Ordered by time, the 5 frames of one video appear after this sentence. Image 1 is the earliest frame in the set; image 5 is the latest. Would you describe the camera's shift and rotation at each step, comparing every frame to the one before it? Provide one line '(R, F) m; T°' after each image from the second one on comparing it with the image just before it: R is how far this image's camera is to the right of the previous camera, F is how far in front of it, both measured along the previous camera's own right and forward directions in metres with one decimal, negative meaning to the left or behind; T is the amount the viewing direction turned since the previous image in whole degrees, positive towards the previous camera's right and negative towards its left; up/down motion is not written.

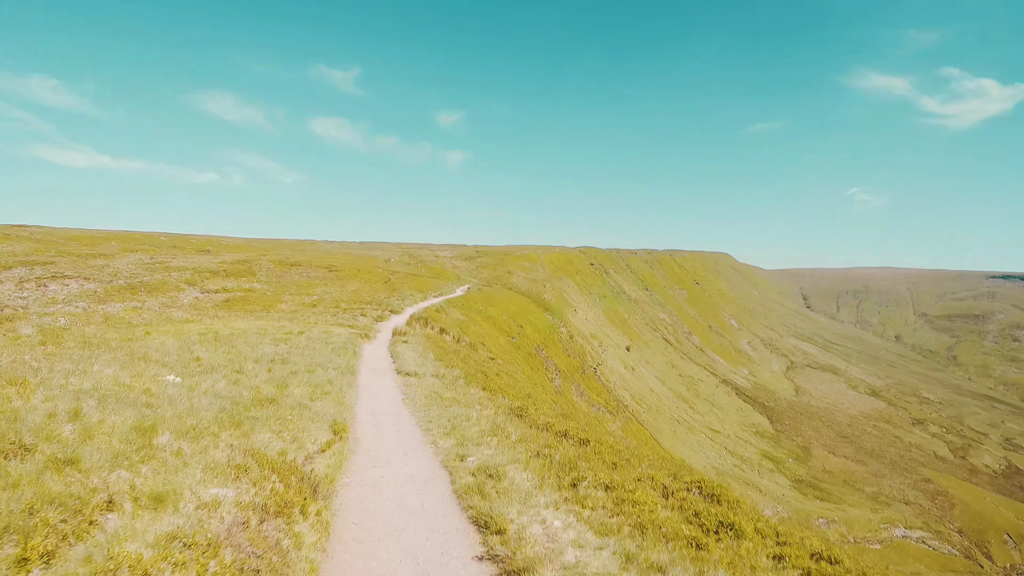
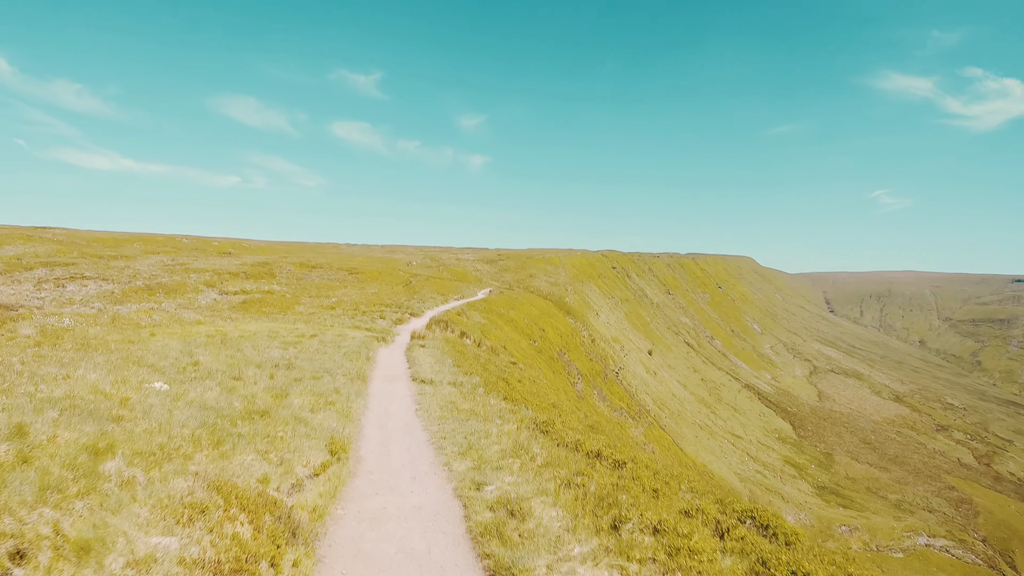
(-0.1, +2.2) m; -3°
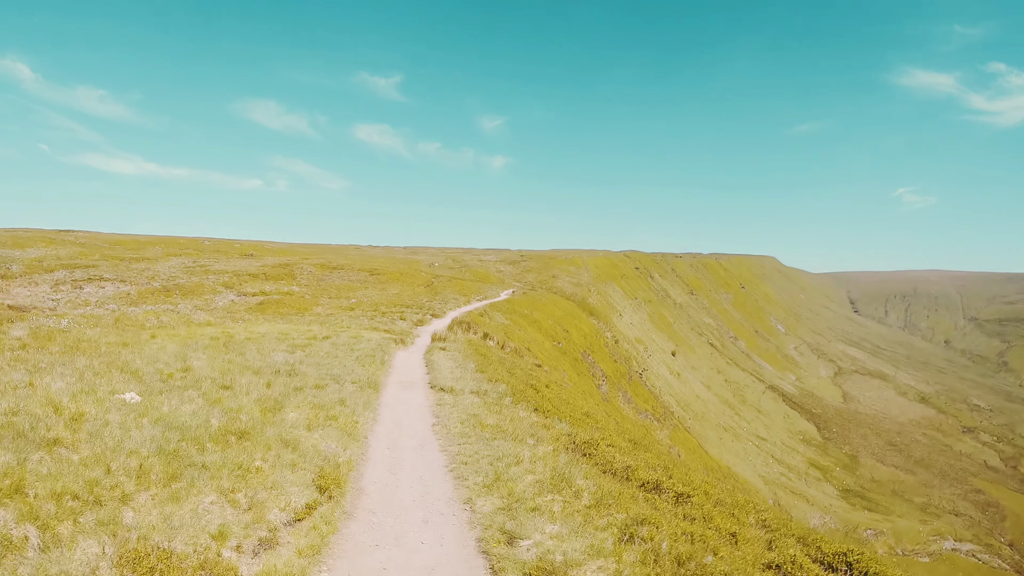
(-0.4, +2.9) m; -3°
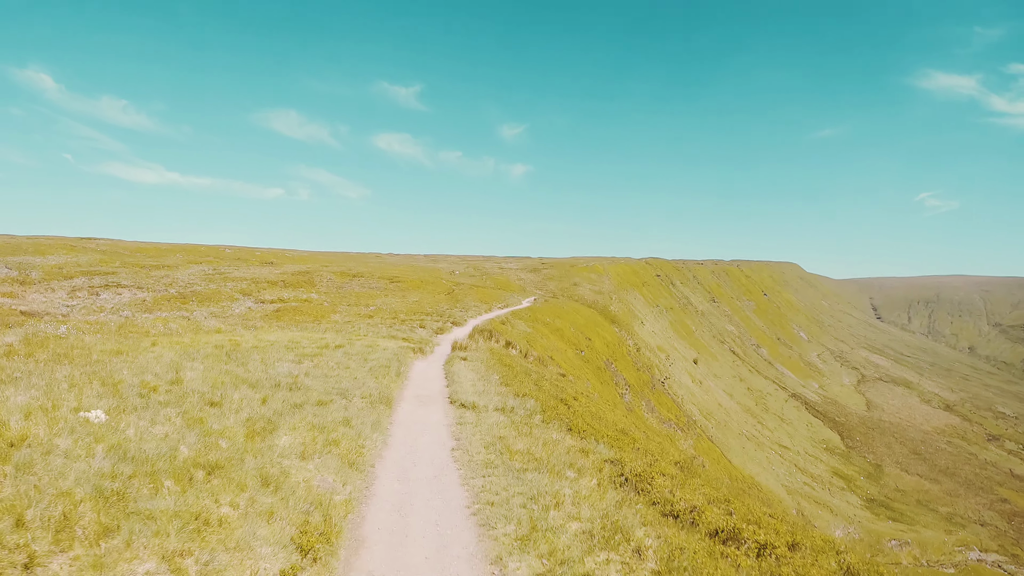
(-0.4, +2.4) m; -3°
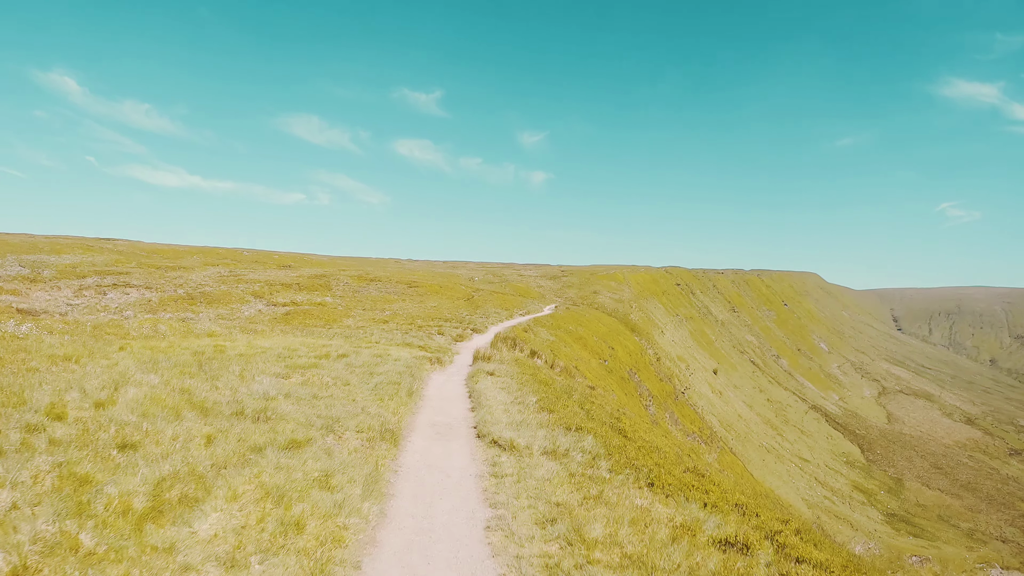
(-1.0, +4.5) m; -3°
